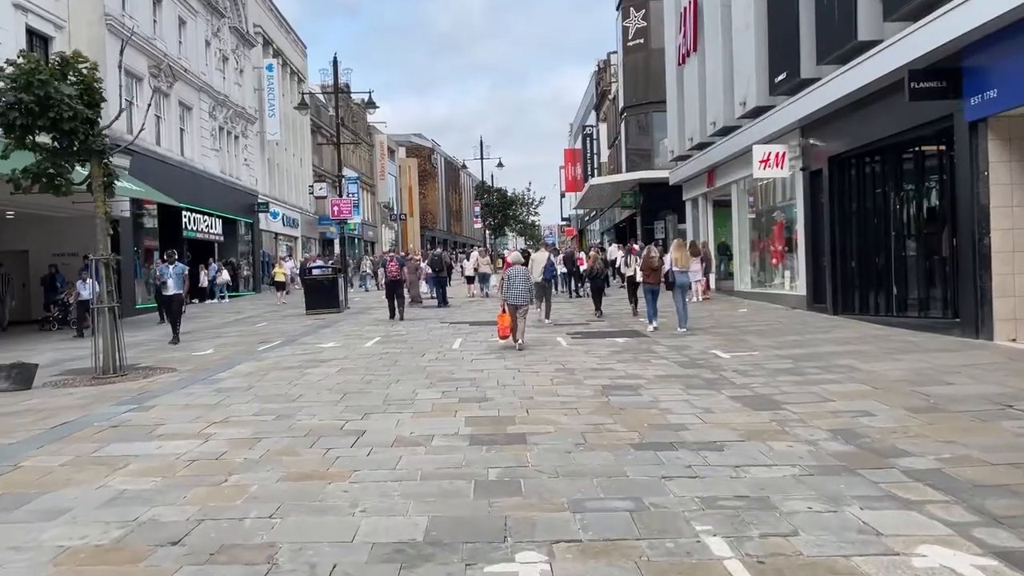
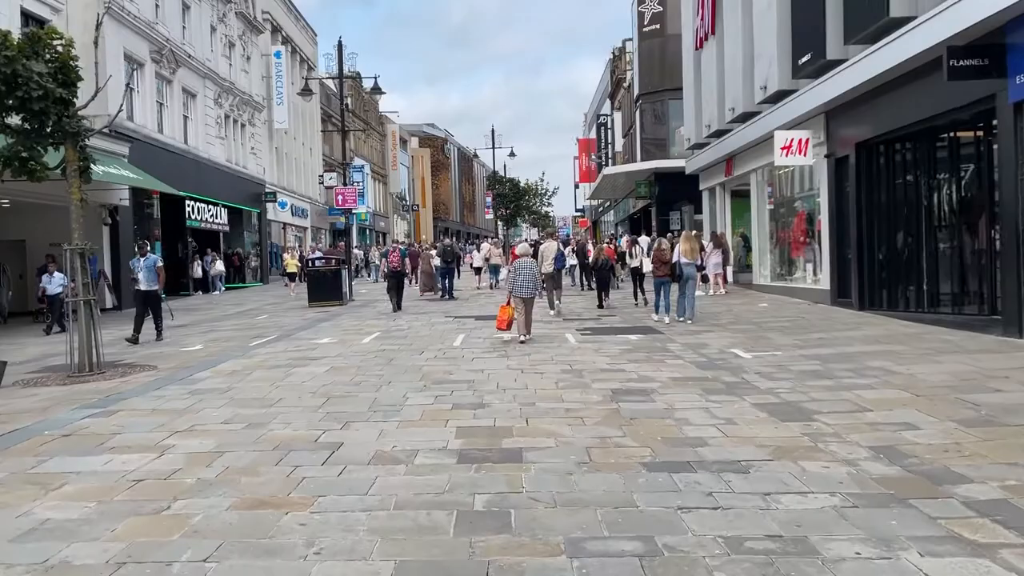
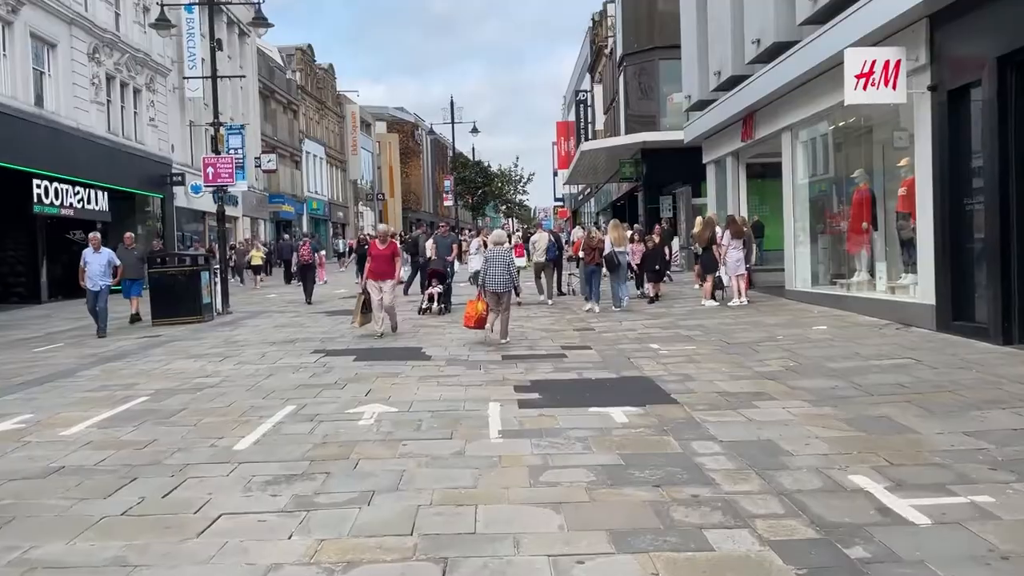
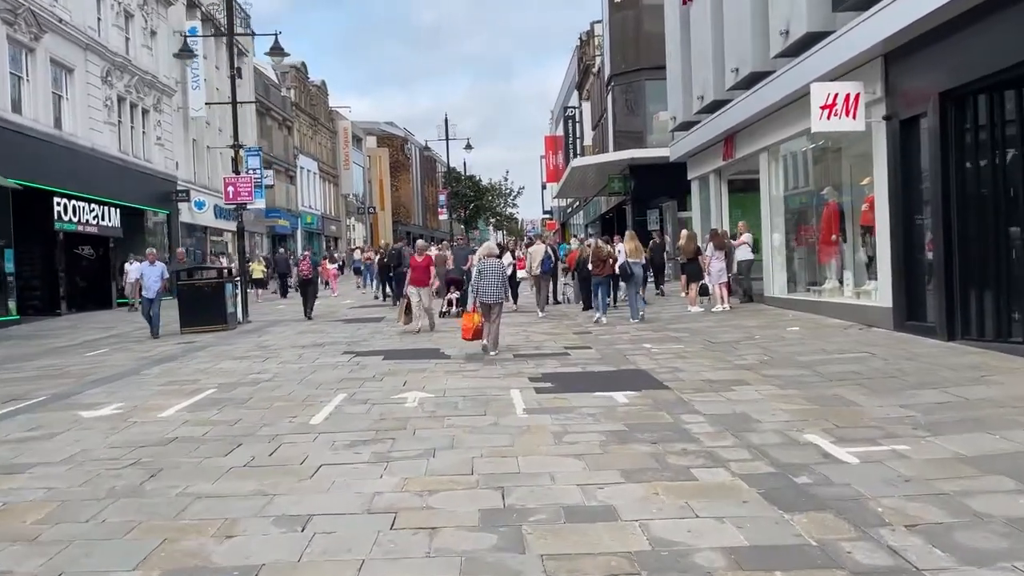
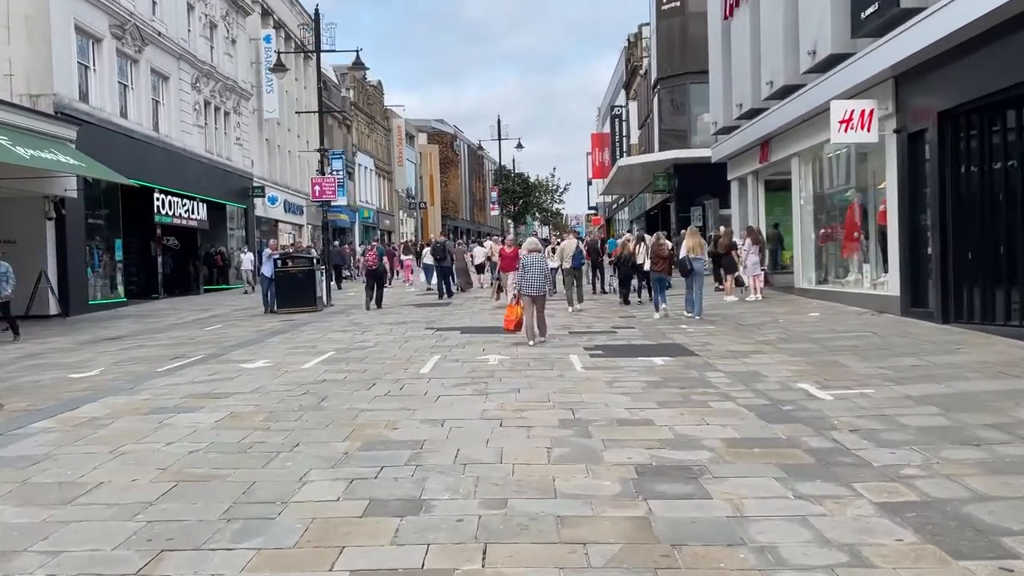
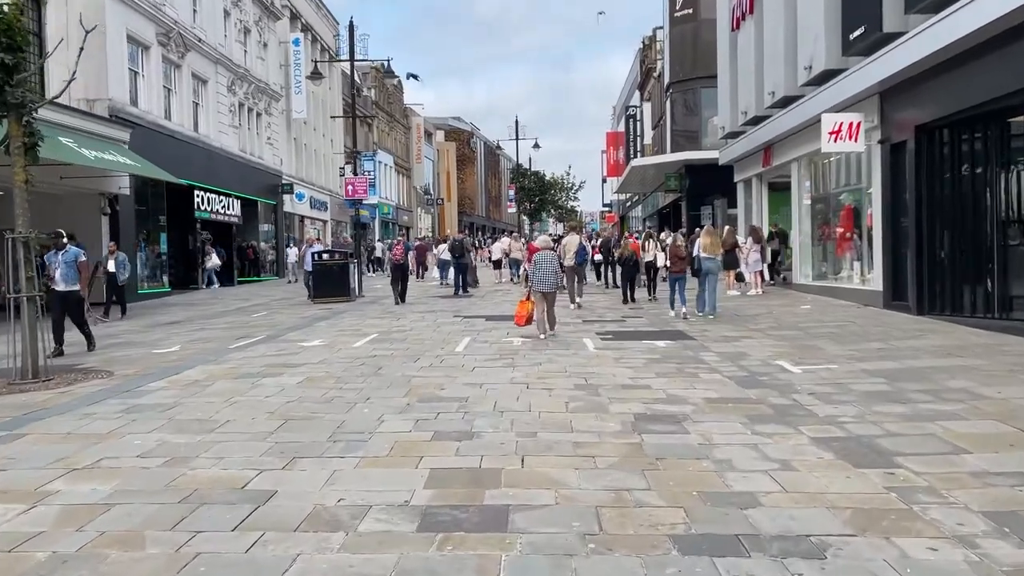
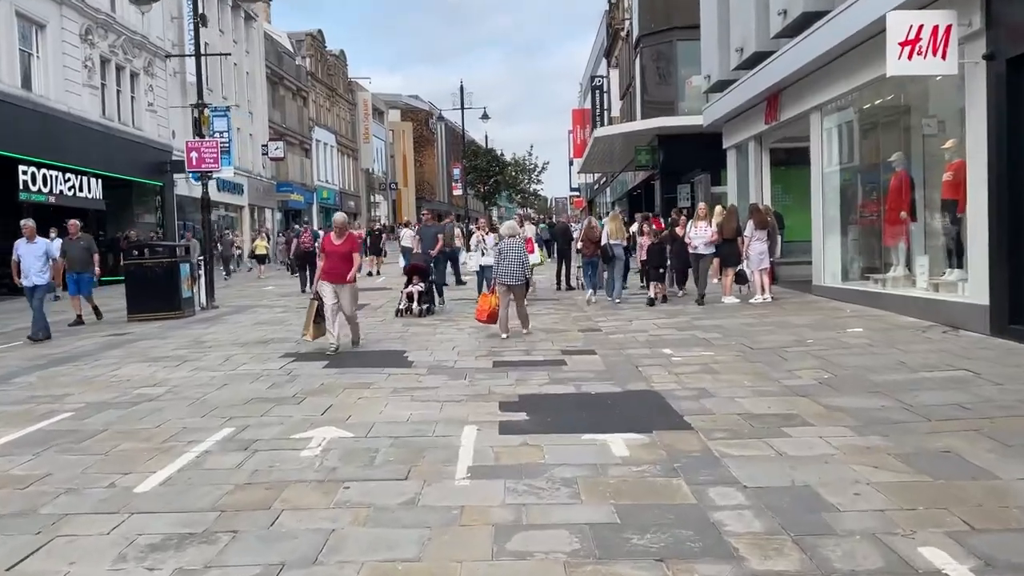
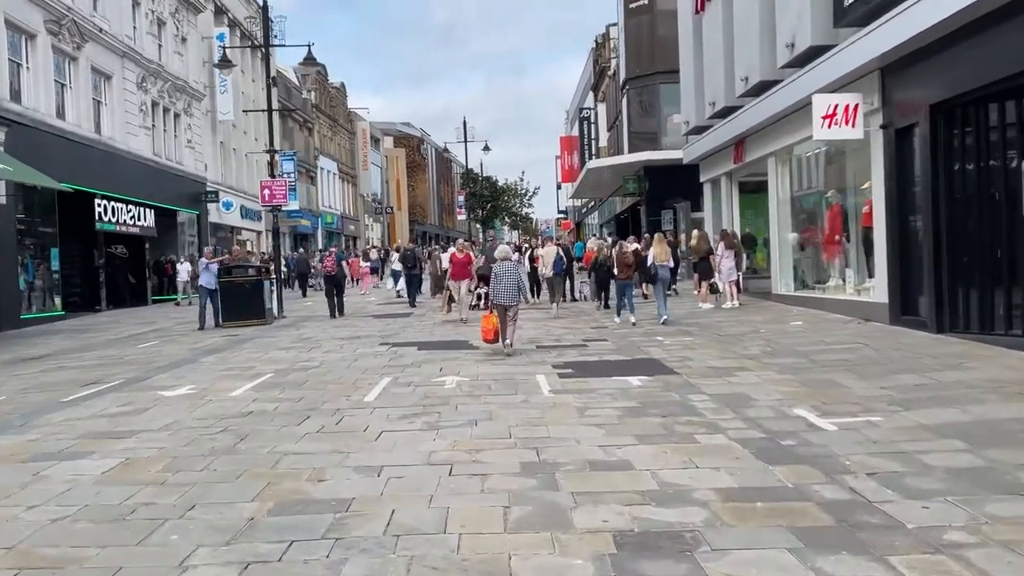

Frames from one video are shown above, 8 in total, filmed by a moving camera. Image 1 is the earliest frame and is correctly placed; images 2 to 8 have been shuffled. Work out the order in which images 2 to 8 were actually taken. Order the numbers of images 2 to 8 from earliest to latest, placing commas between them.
2, 6, 5, 8, 4, 3, 7
